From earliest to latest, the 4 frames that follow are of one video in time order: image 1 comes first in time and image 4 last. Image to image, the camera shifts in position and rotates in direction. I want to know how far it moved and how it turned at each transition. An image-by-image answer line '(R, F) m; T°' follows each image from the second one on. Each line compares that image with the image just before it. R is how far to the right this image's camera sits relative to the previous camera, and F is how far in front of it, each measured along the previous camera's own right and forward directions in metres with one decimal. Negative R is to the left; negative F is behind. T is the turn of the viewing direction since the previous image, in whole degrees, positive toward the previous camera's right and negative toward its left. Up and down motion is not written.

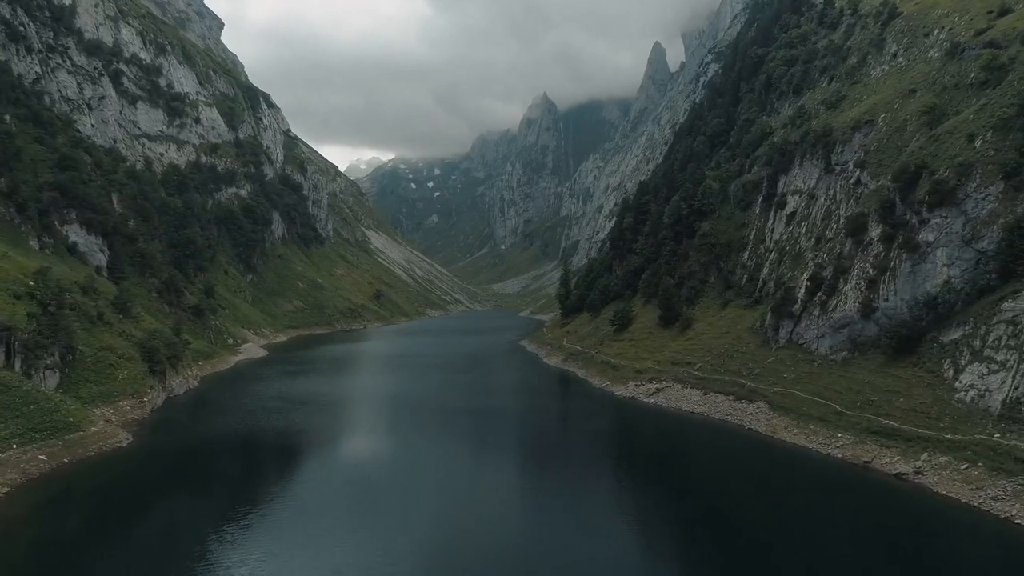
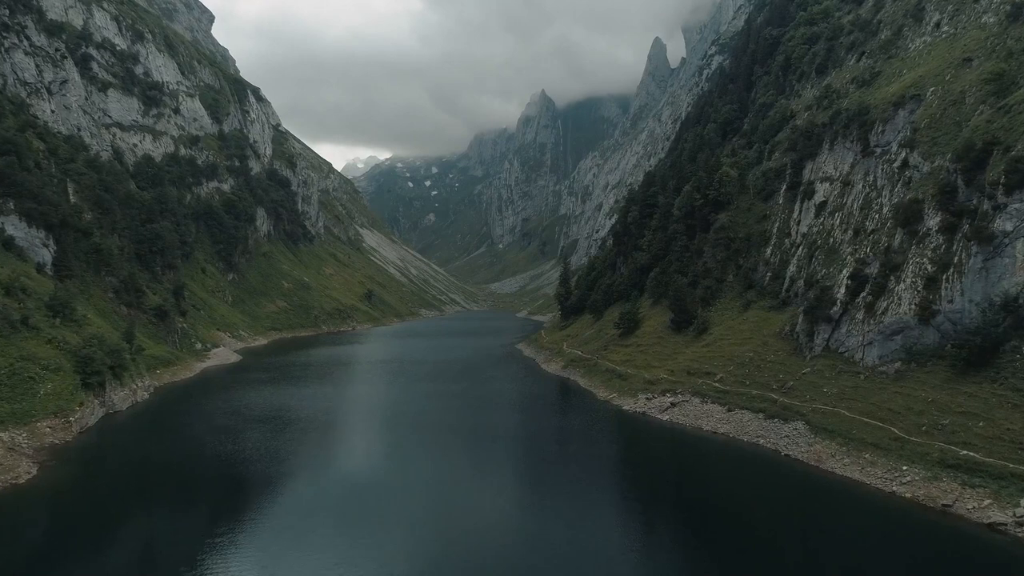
(+0.6, +9.3) m; 0°
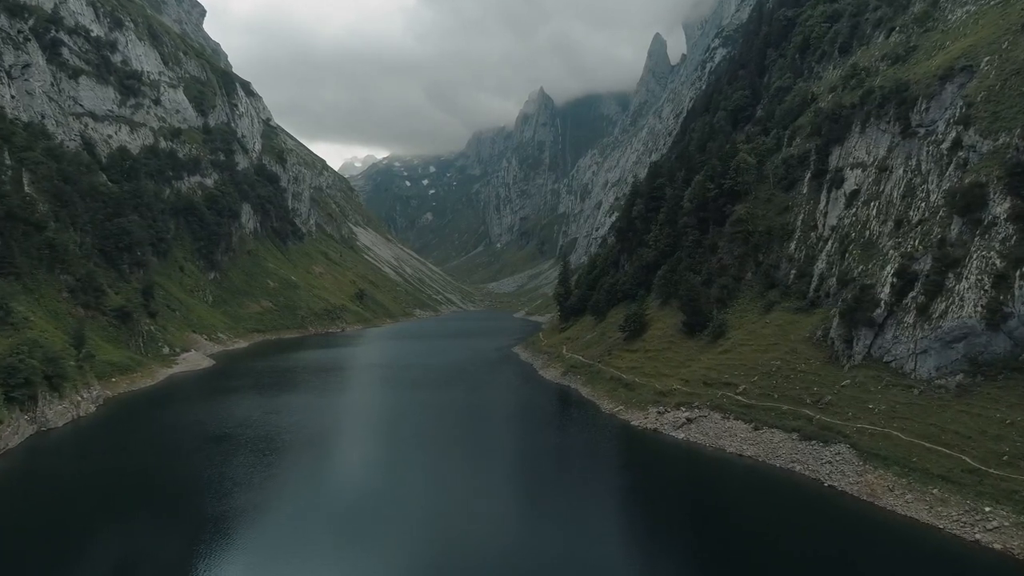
(+0.5, +7.9) m; 0°
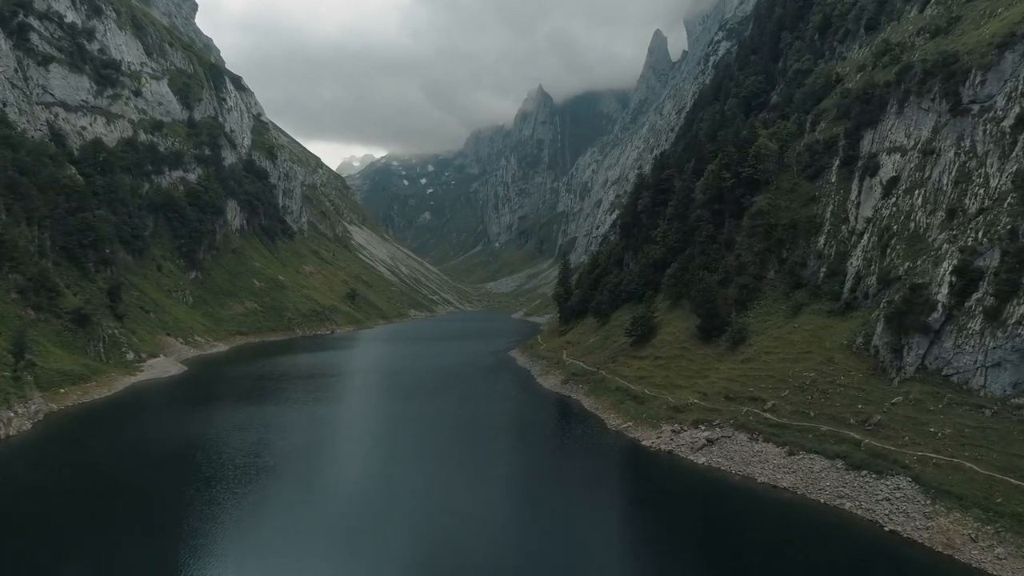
(+0.5, +7.4) m; 0°
